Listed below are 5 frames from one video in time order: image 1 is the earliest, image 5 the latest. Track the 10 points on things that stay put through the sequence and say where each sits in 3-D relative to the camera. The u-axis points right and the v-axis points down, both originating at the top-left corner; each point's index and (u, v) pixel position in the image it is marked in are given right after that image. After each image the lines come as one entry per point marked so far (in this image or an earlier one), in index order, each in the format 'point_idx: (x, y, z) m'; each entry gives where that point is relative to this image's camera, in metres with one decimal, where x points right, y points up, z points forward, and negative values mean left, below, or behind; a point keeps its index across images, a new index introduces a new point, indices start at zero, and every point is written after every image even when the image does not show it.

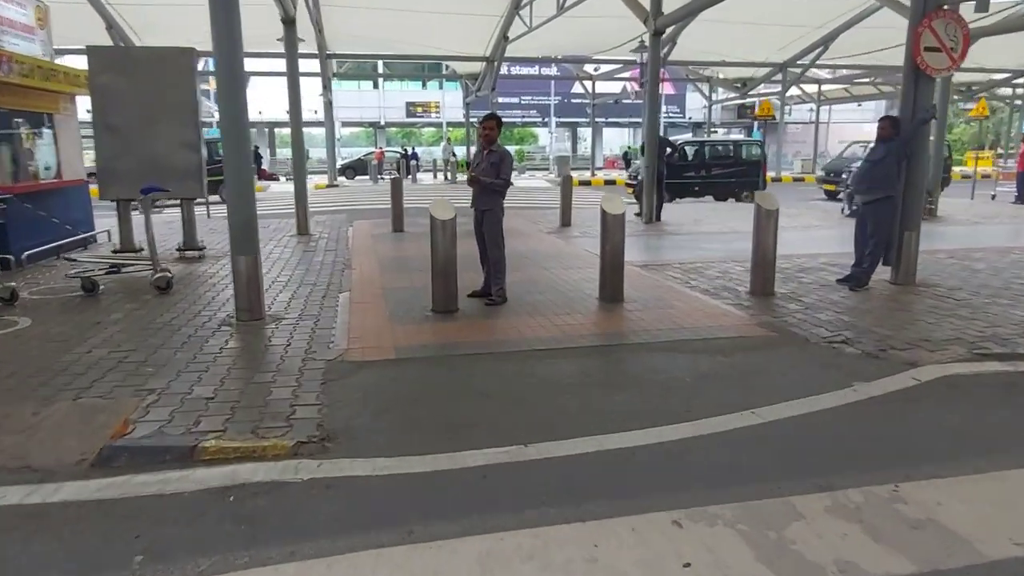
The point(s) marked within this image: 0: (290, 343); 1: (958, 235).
0: (-1.9, -0.5, +6.1) m
1: (+9.0, +1.1, +14.4) m
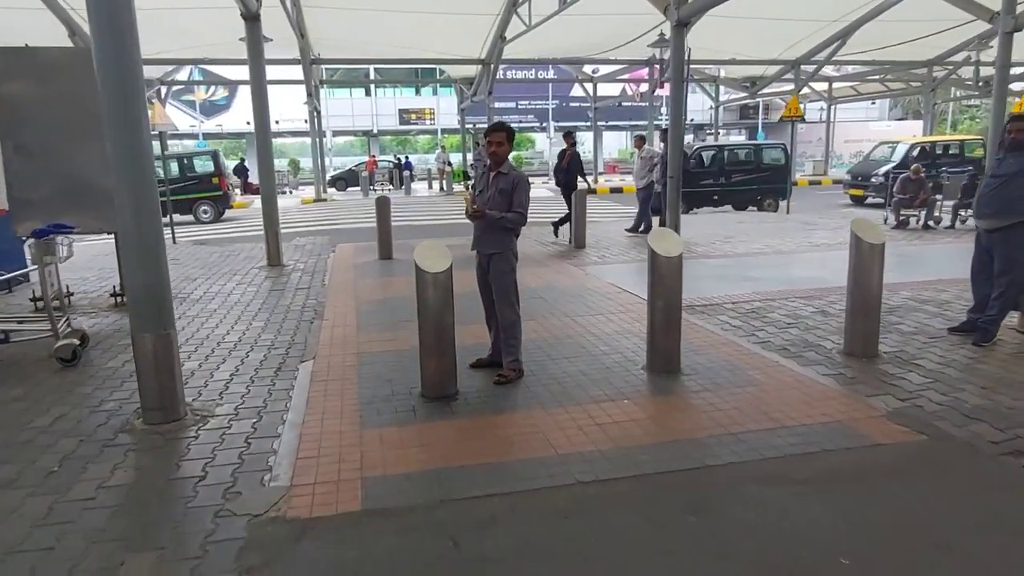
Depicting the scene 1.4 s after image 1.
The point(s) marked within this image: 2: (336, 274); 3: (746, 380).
0: (-1.7, -1.0, +4.1) m
1: (+9.1, +0.7, +12.5) m
2: (-2.7, +0.2, +10.9) m
3: (+1.7, -0.7, +5.4) m
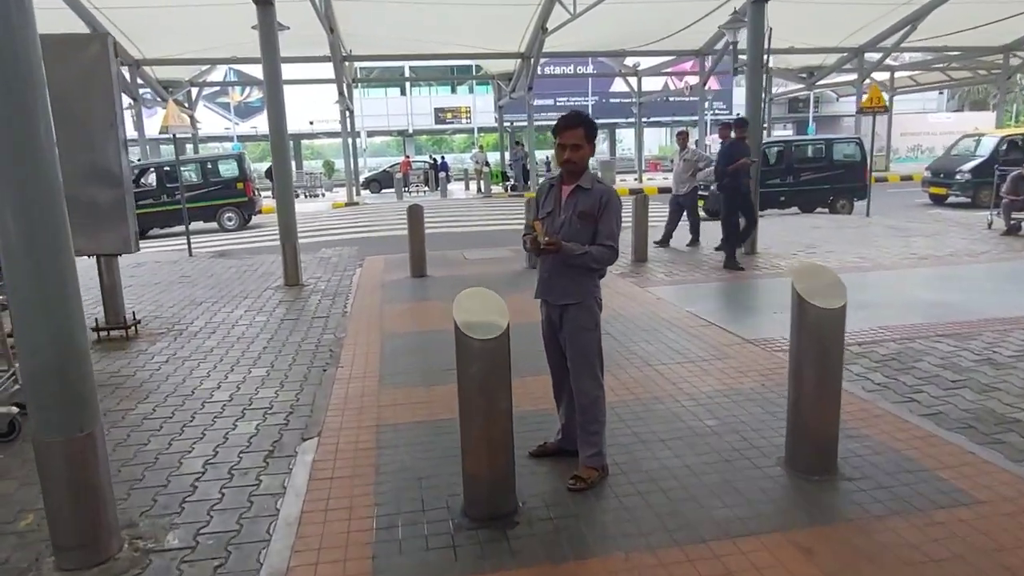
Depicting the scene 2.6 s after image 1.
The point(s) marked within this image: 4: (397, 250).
0: (-1.4, -1.4, +2.5) m
1: (+9.9, +0.4, +10.3) m
2: (-2.0, -0.1, +9.3) m
3: (+2.2, -1.0, +3.6) m
4: (-2.3, +0.8, +14.2) m
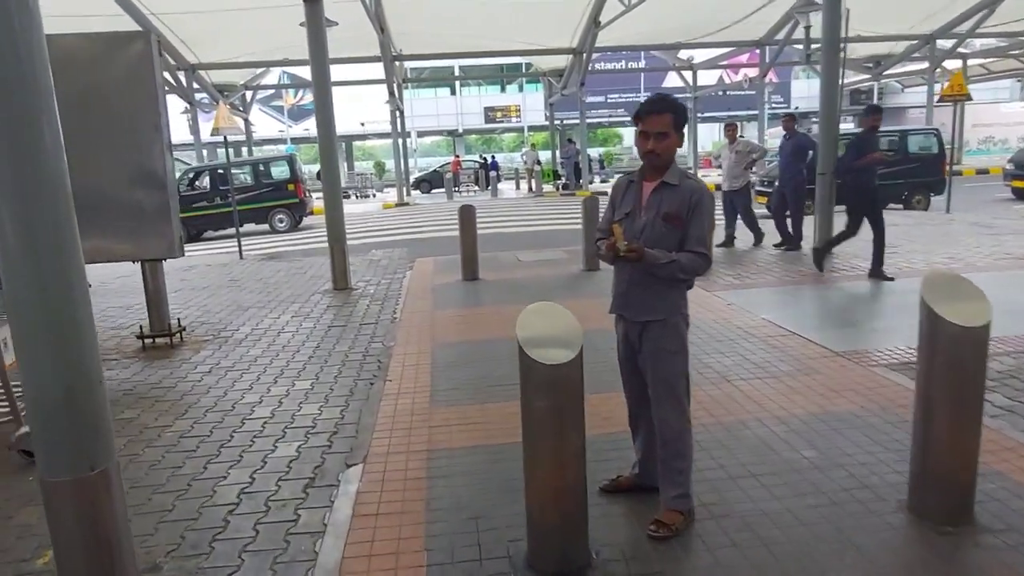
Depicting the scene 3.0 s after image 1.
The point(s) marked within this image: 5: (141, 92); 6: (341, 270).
0: (-1.1, -1.4, +2.1) m
1: (+10.6, +0.3, +9.1) m
2: (-1.3, -0.2, +8.9) m
3: (+2.5, -1.1, +2.9) m
4: (-1.3, +0.7, +13.8) m
5: (-3.7, +1.9, +7.2) m
6: (-2.4, +0.2, +10.1) m
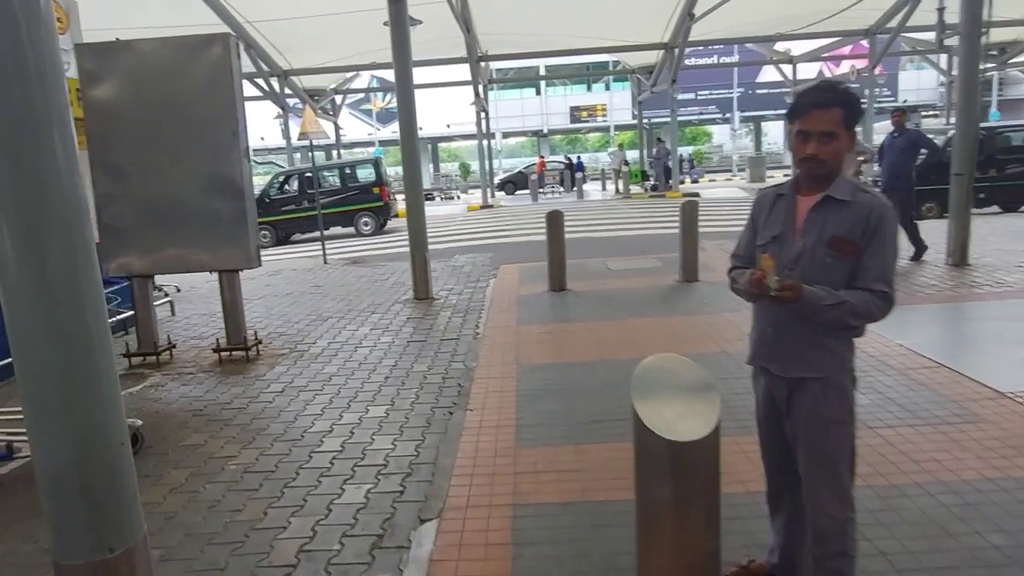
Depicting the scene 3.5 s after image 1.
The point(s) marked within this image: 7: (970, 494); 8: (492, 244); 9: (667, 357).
0: (-0.9, -1.6, +1.5) m
1: (+11.6, +0.1, +7.2) m
2: (-0.2, -0.3, +8.4) m
3: (+2.8, -1.3, +2.0) m
4: (+0.4, +0.6, +13.2) m
5: (-2.8, +1.8, +6.9) m
6: (-1.2, +0.1, +9.7) m
7: (+2.2, -1.0, +3.5) m
8: (-0.4, +1.0, +15.8) m
9: (+0.5, -0.2, +2.6) m
